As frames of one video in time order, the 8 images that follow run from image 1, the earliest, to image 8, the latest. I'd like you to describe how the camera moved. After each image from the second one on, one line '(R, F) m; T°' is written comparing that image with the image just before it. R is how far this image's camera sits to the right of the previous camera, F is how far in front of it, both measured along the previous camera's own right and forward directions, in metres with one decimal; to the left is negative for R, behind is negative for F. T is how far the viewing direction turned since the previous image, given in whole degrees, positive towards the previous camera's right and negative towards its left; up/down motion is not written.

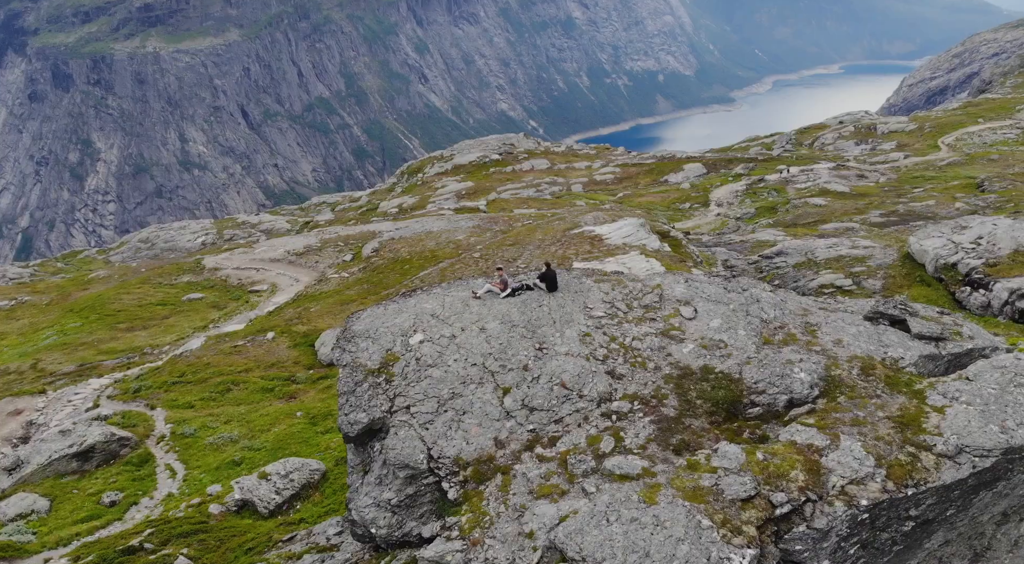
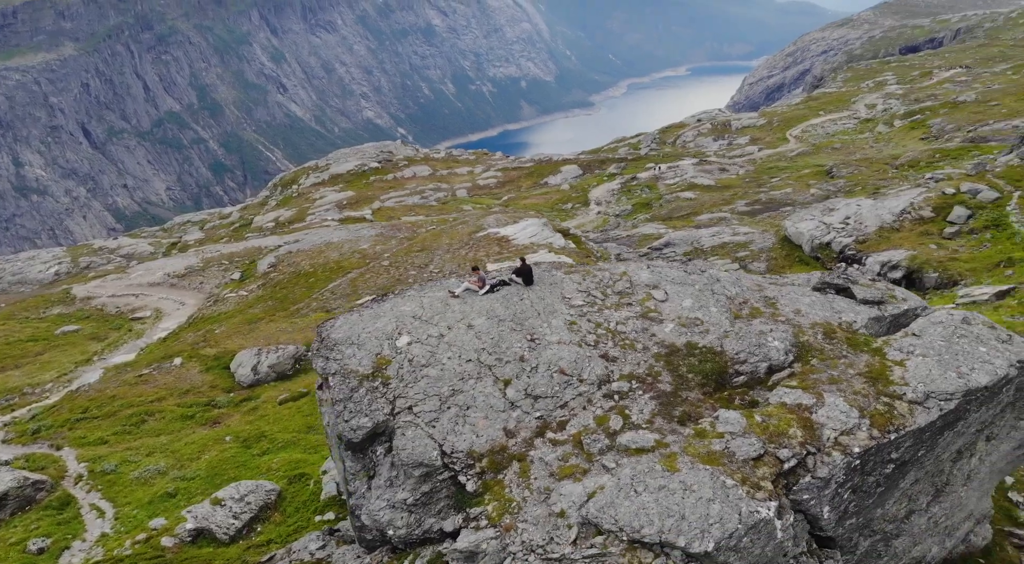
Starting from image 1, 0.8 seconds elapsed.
(-3.2, -0.3) m; +9°
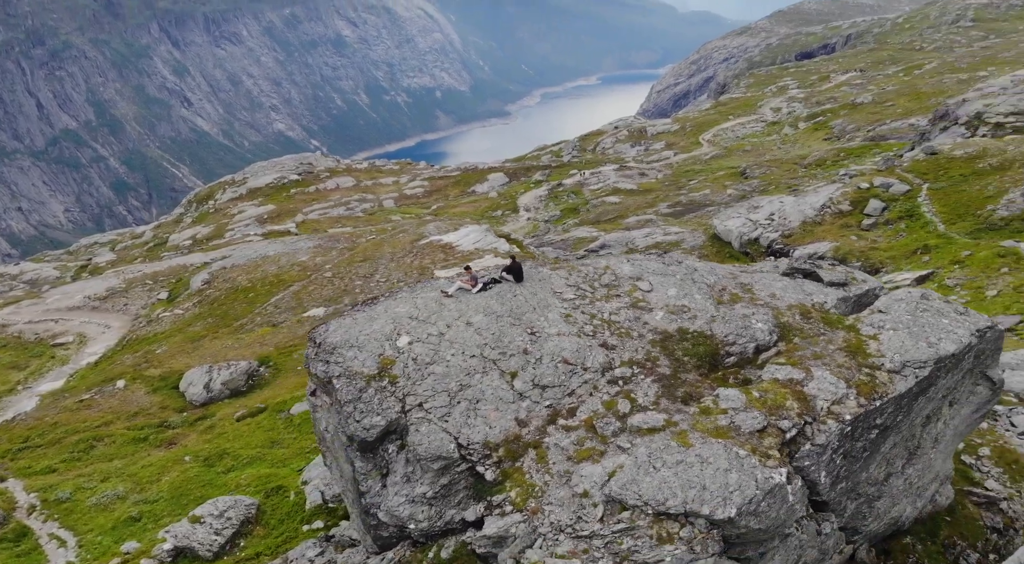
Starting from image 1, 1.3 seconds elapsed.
(-2.3, -0.6) m; +6°
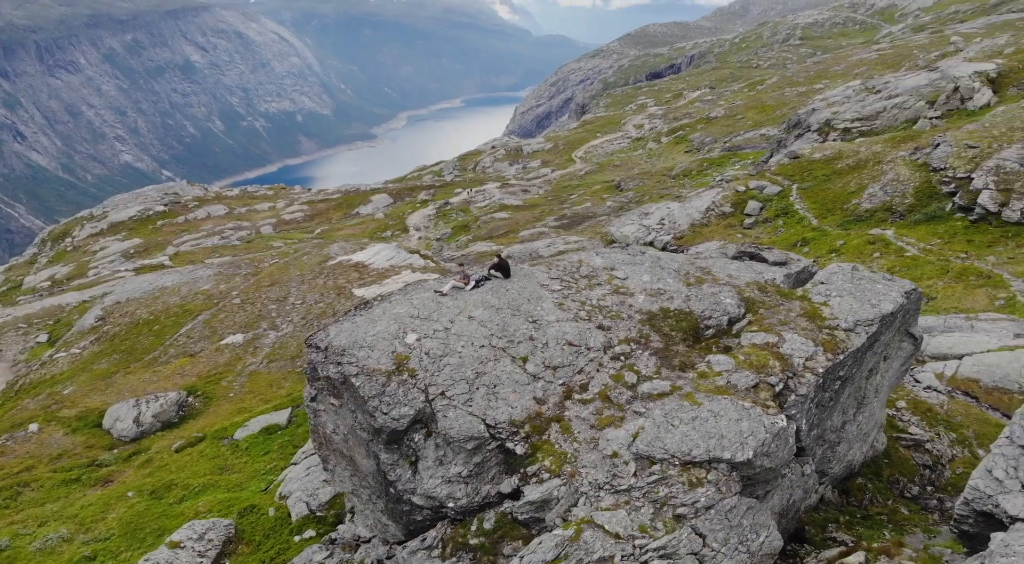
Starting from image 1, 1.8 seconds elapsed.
(-4.1, -1.5) m; +9°
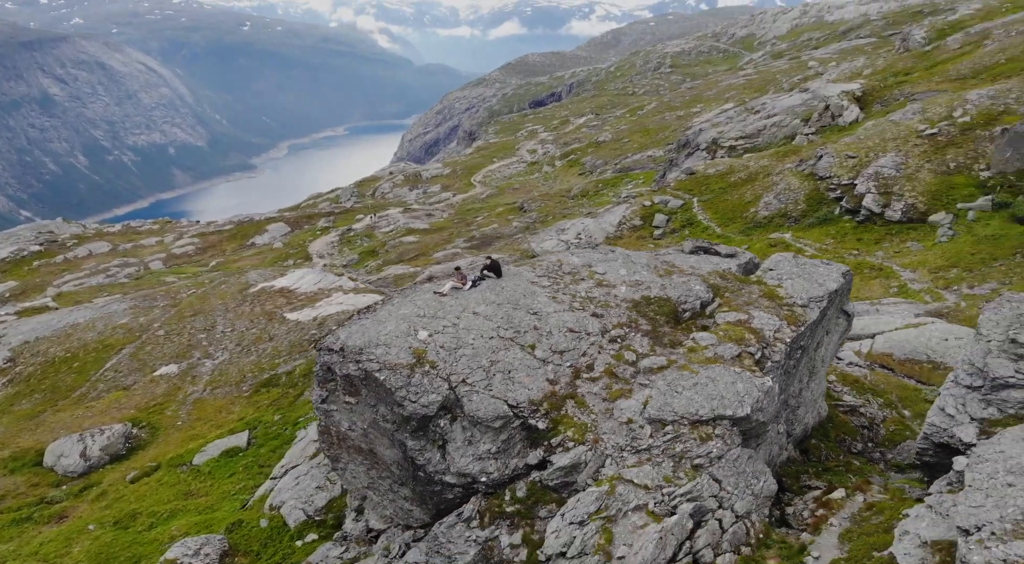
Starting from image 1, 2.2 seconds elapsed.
(-3.9, -2.0) m; +8°
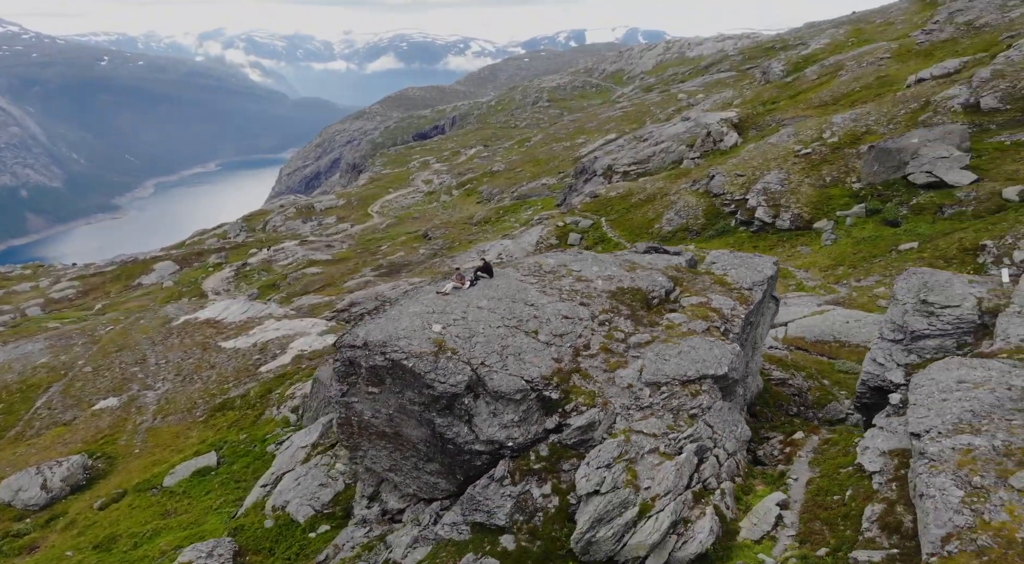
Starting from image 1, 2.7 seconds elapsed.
(-4.8, -3.4) m; +9°
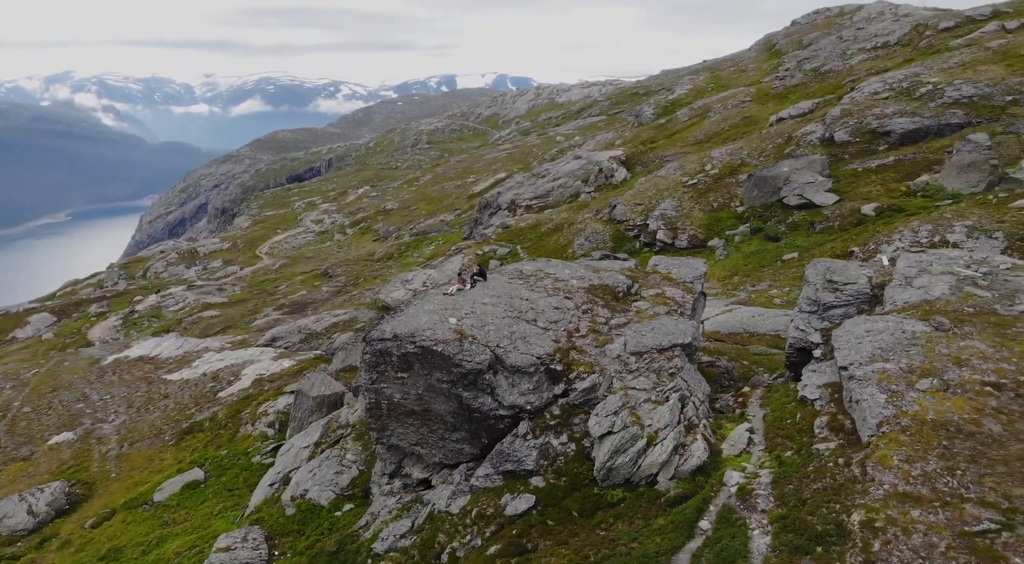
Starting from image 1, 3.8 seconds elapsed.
(-6.1, -5.7) m; +9°
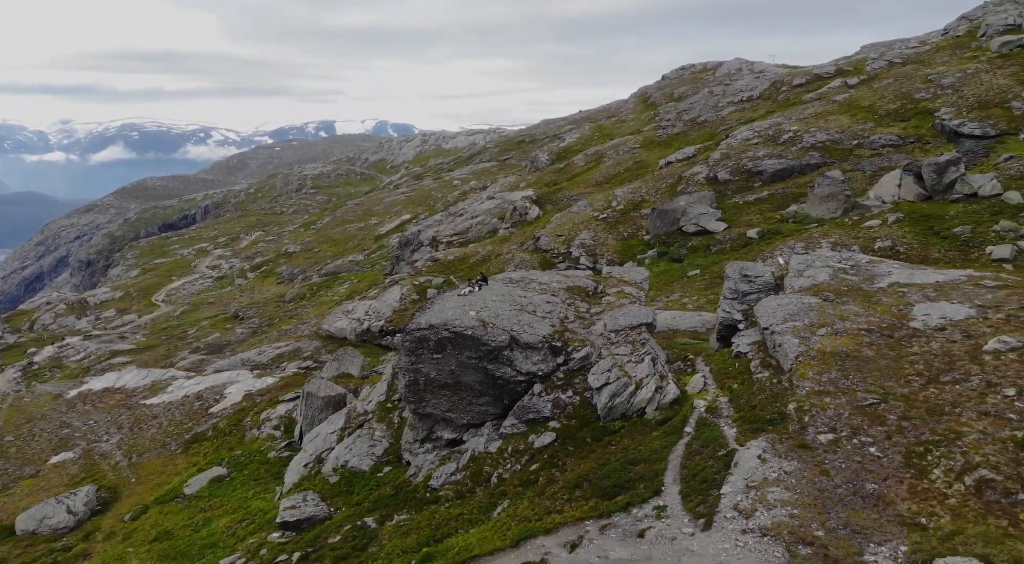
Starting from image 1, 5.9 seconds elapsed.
(-7.3, -9.5) m; +9°
